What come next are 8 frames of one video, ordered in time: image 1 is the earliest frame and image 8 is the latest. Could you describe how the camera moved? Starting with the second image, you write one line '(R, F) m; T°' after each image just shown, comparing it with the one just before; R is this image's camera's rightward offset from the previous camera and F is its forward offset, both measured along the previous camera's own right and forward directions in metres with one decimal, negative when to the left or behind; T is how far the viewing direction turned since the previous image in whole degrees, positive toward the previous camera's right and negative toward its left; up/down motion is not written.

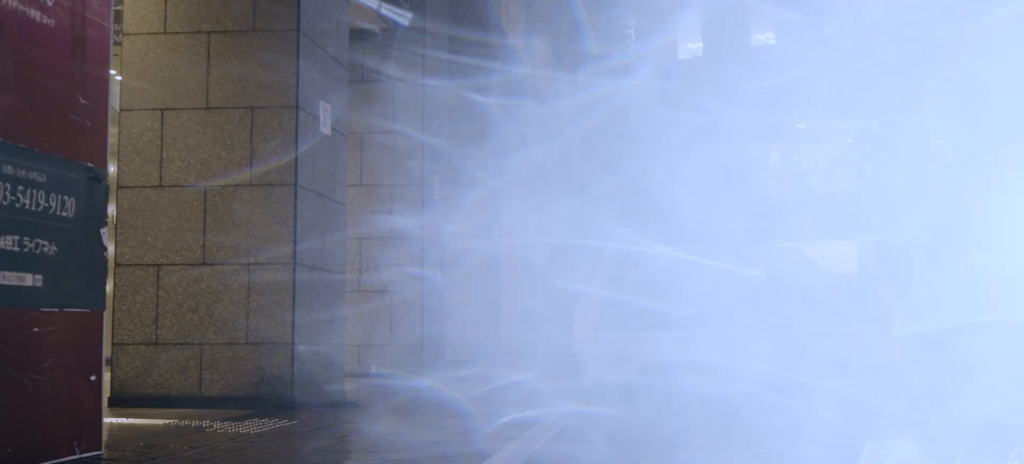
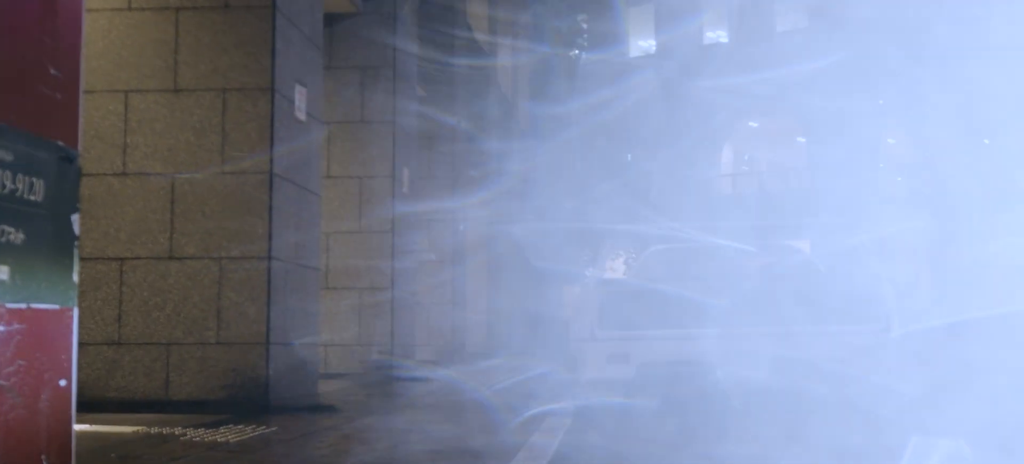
(+1.8, +1.4) m; -10°
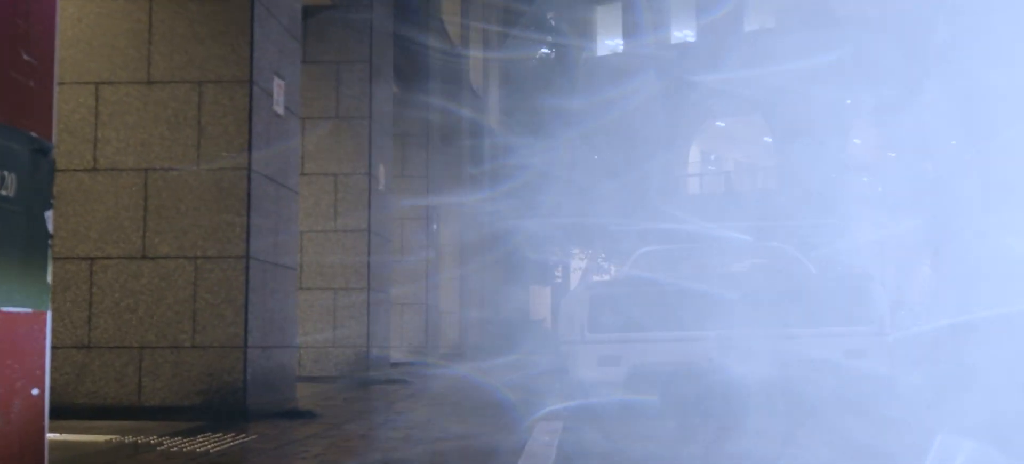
(-0.2, +0.3) m; +2°
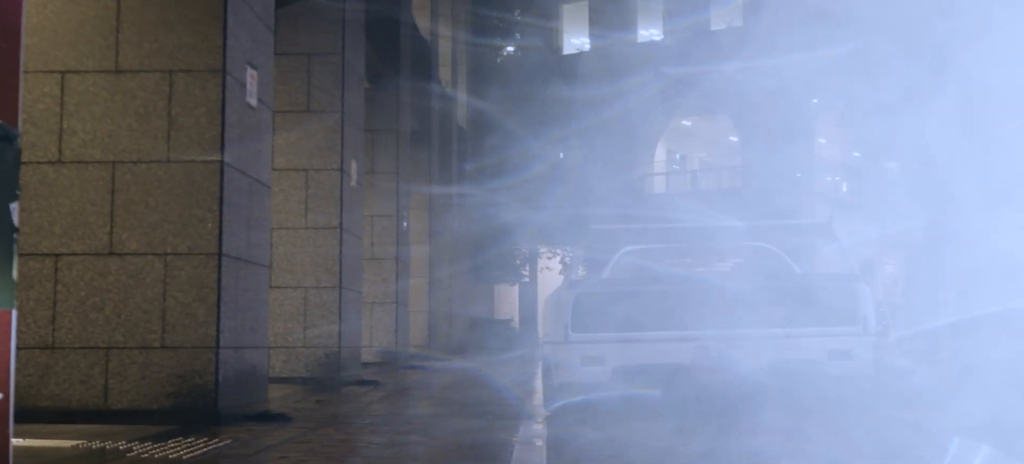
(-0.2, +0.3) m; +2°
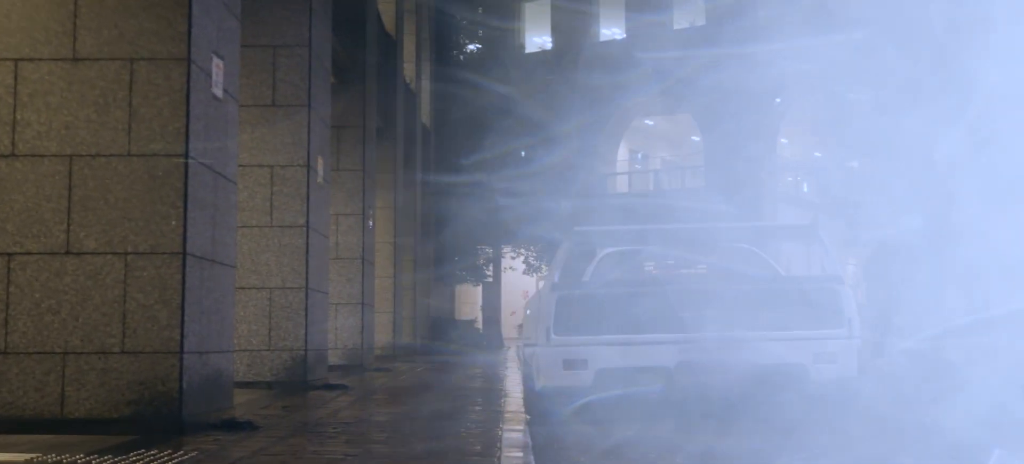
(-0.2, +0.4) m; +2°
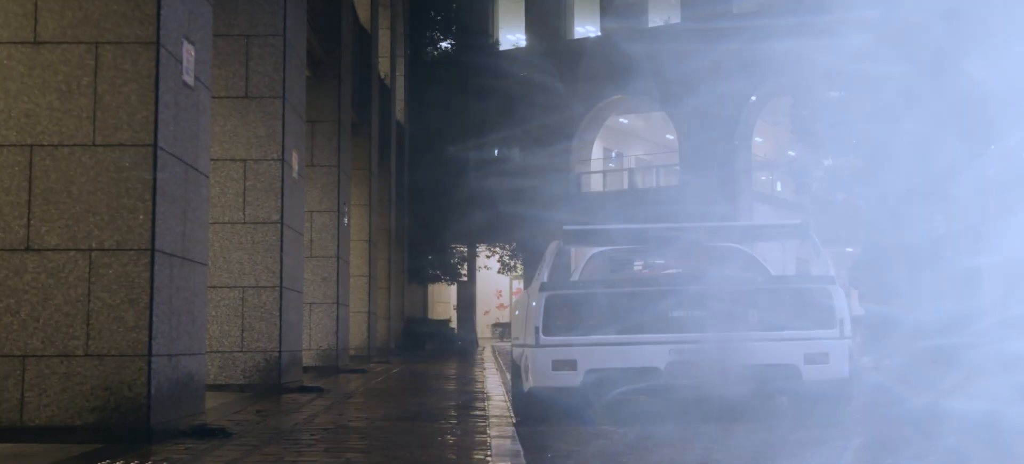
(-0.1, +0.5) m; +1°
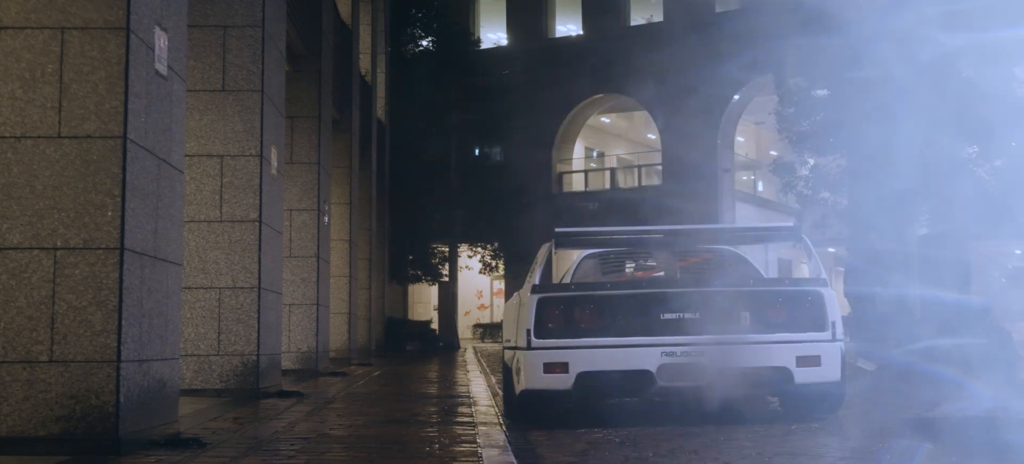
(-0.1, +0.5) m; +1°
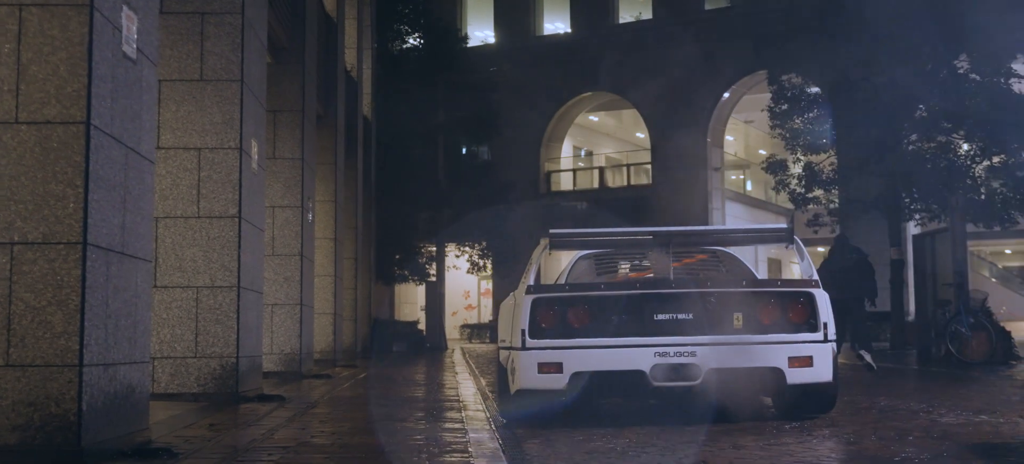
(0.0, +0.5) m; +1°
